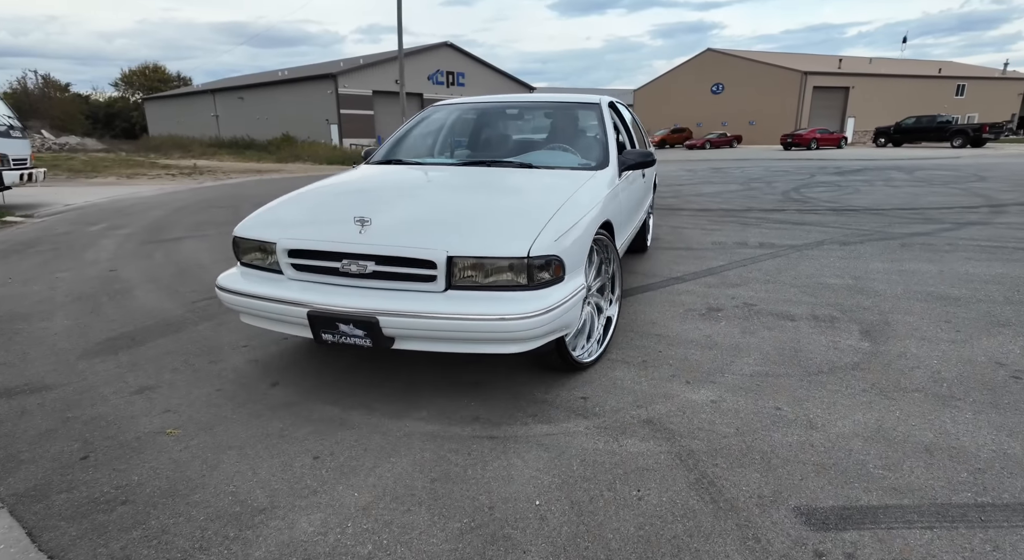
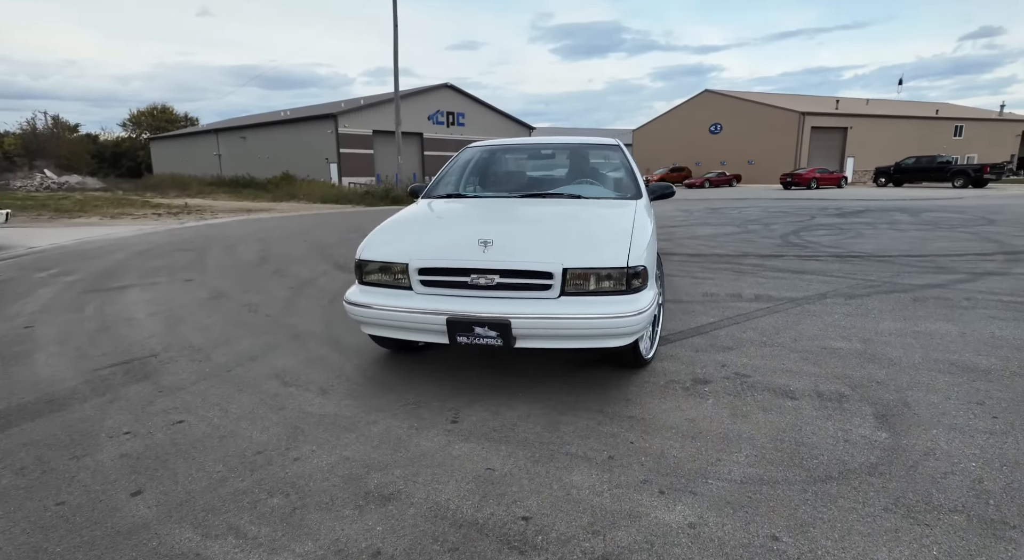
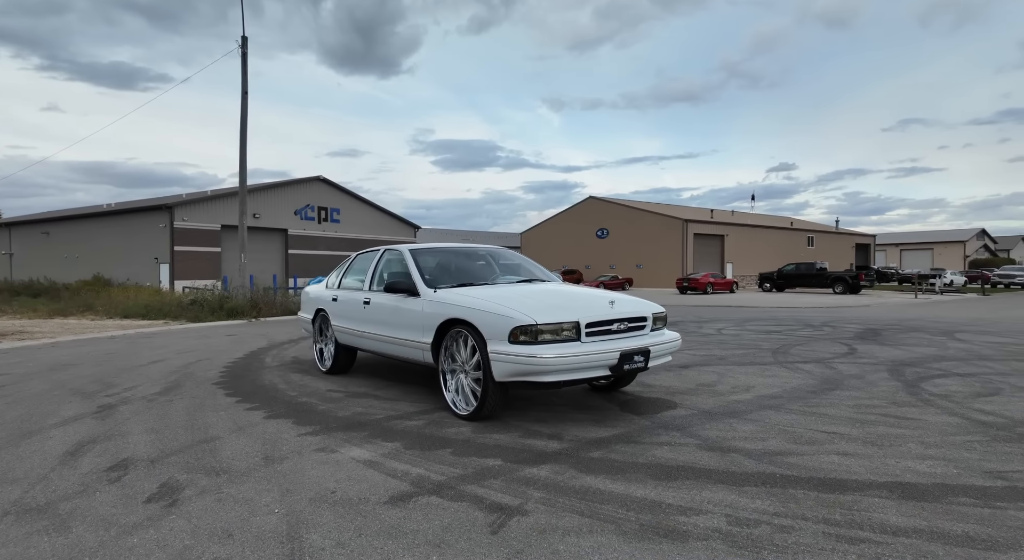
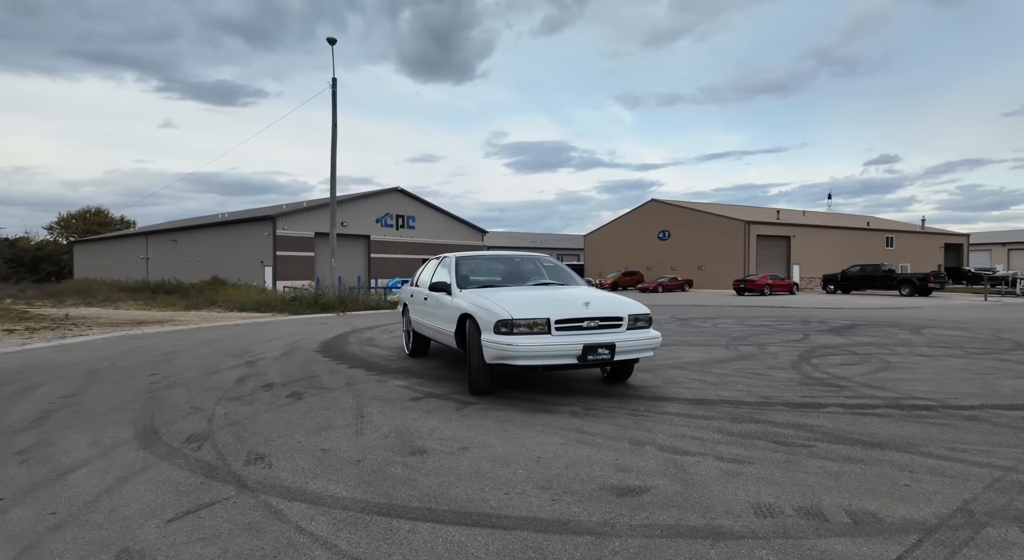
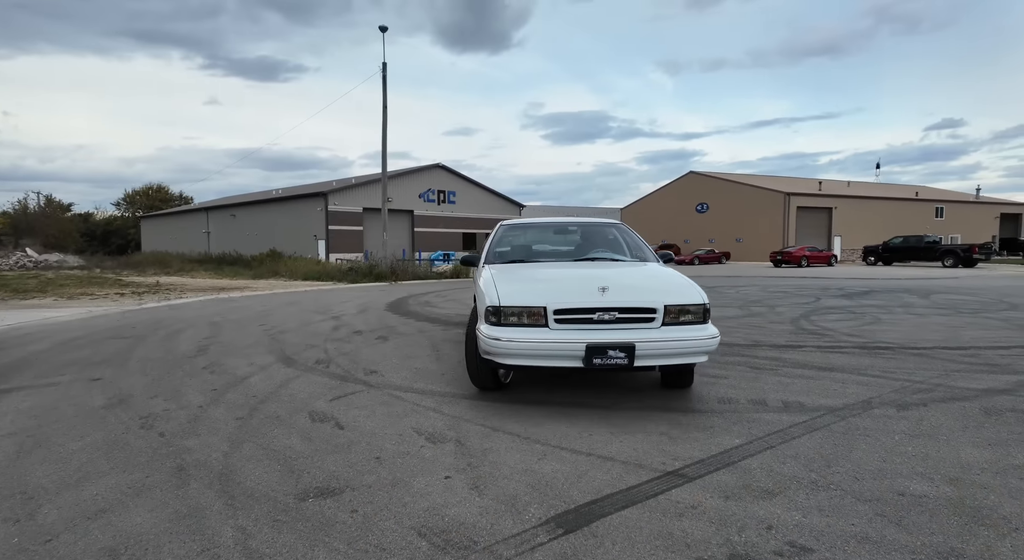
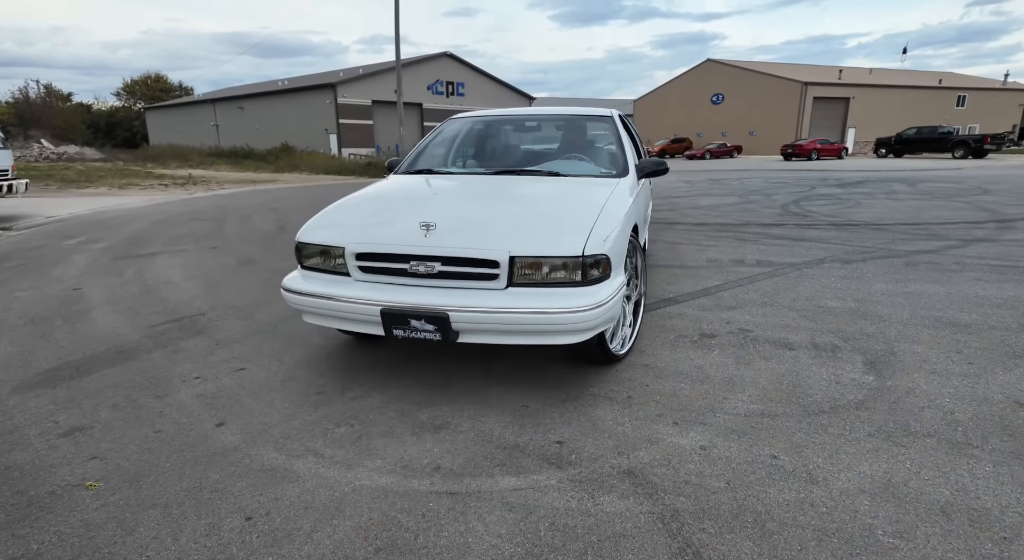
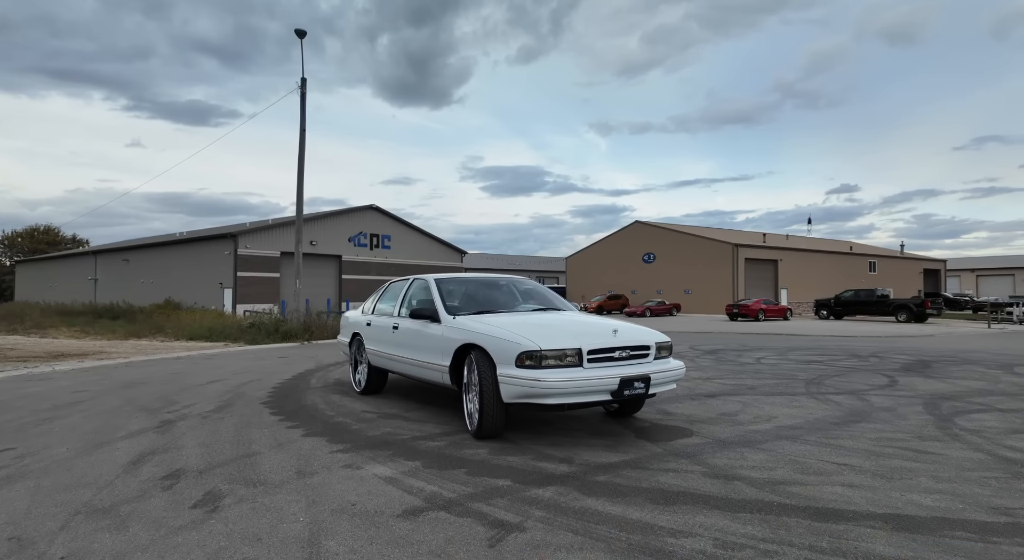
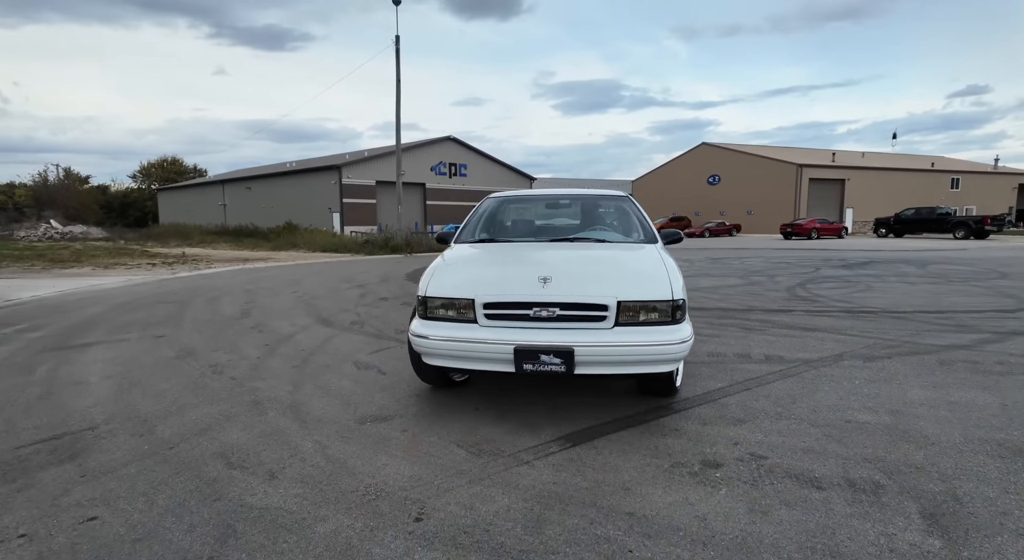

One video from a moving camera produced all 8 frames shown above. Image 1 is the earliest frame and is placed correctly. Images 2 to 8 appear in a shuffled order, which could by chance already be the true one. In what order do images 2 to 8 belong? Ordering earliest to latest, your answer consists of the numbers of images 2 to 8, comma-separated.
6, 2, 8, 5, 4, 7, 3
